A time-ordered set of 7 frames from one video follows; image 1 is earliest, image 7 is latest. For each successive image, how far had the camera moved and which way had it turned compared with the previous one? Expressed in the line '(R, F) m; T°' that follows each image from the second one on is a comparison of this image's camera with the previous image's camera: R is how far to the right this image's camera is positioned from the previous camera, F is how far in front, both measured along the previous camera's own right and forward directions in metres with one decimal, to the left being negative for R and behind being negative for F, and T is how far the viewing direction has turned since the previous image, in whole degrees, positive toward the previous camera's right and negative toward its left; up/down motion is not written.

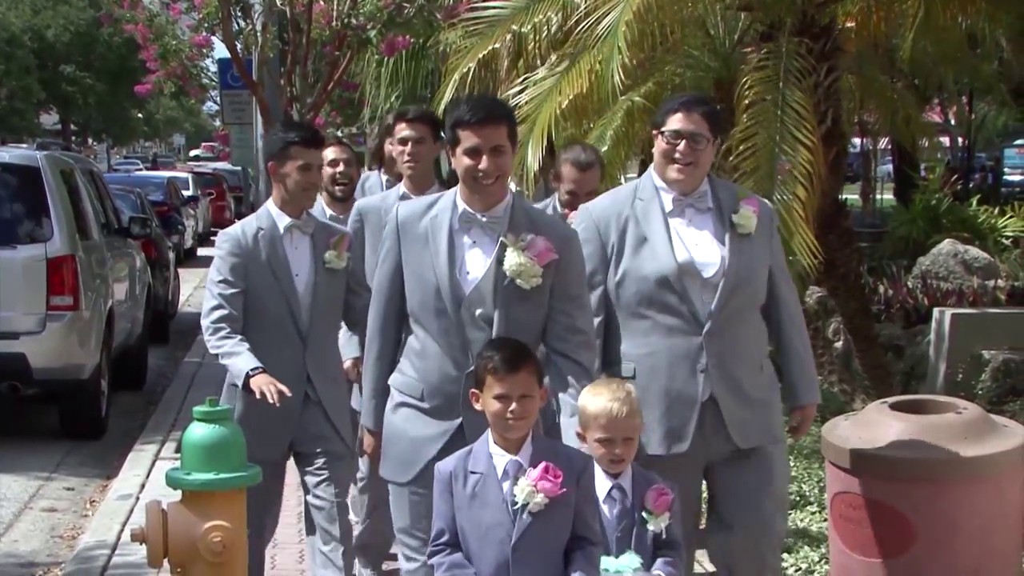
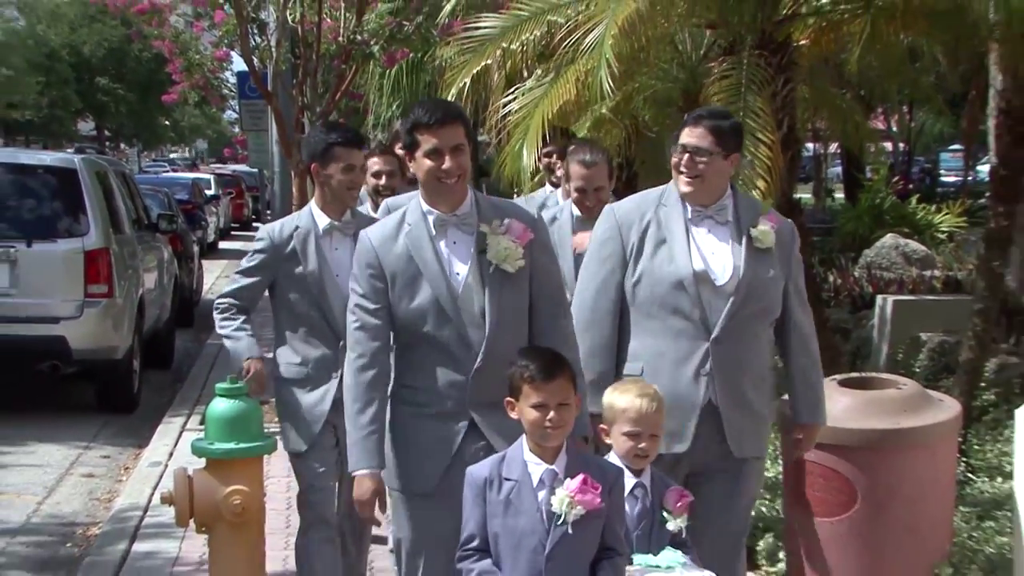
(+0.1, -0.5) m; 0°
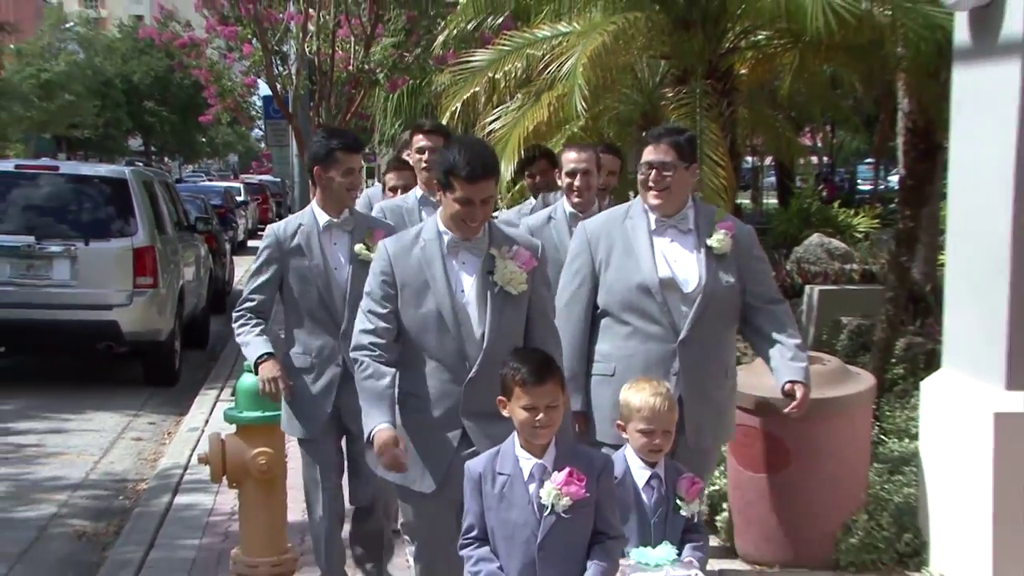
(+0.1, -0.9) m; 0°
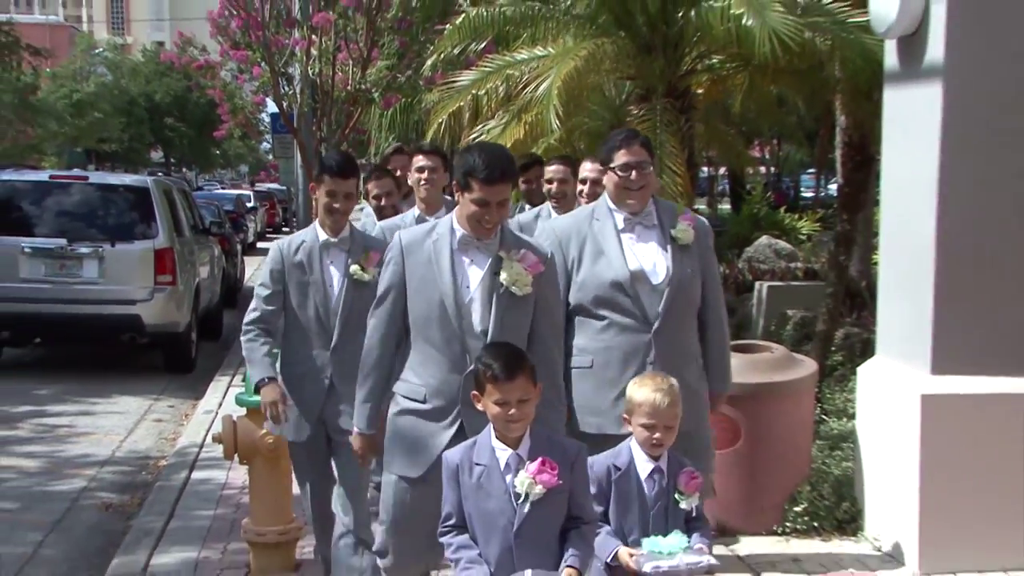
(0.0, -0.7) m; 0°
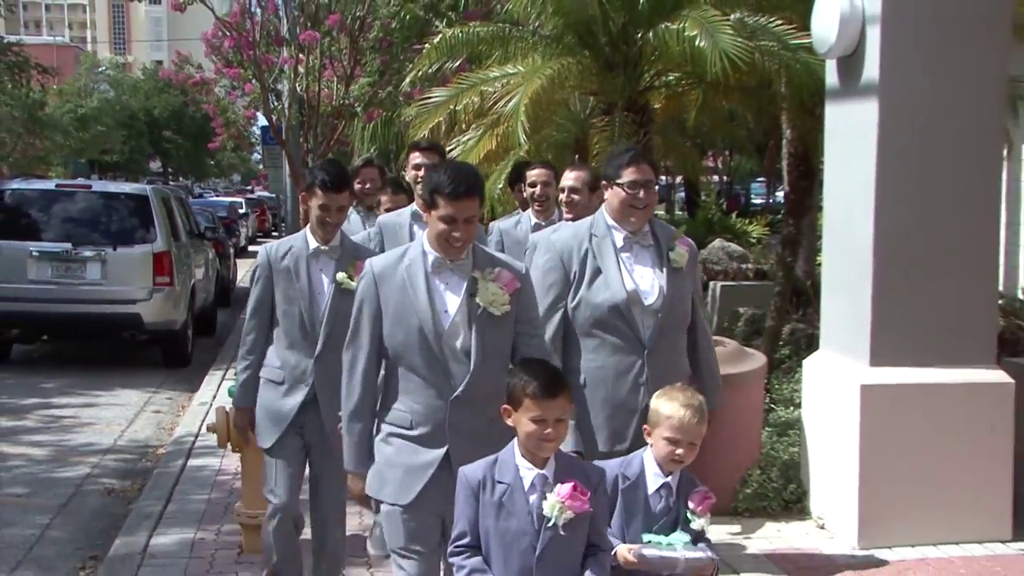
(0.0, -0.5) m; +1°
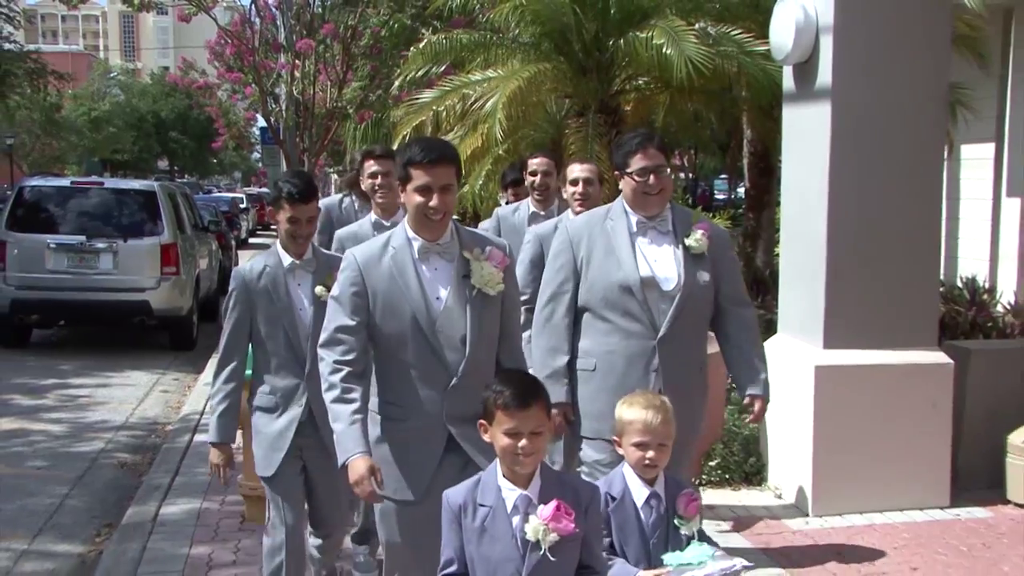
(+0.1, -0.5) m; 0°
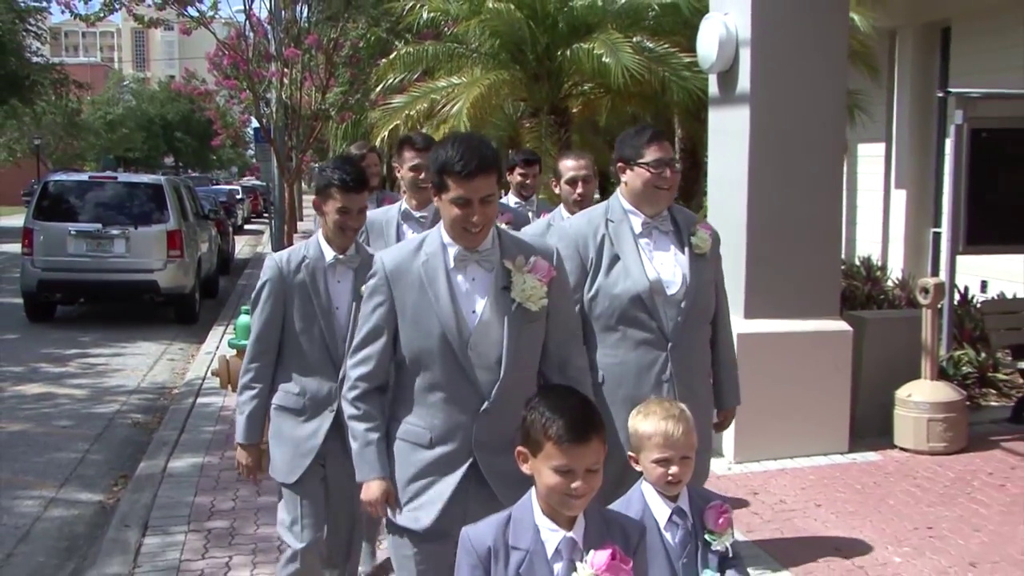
(0.0, -1.1) m; +1°
